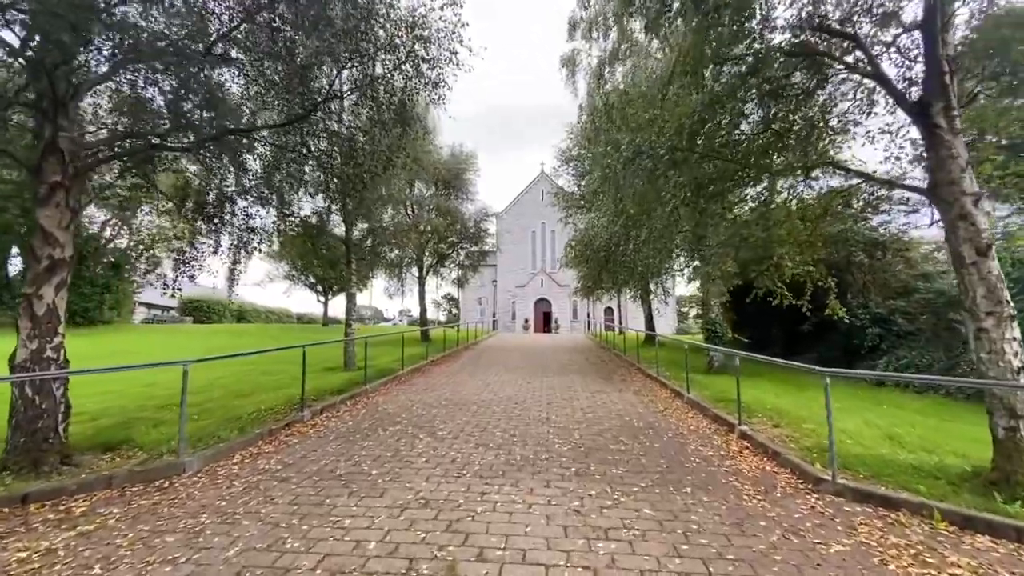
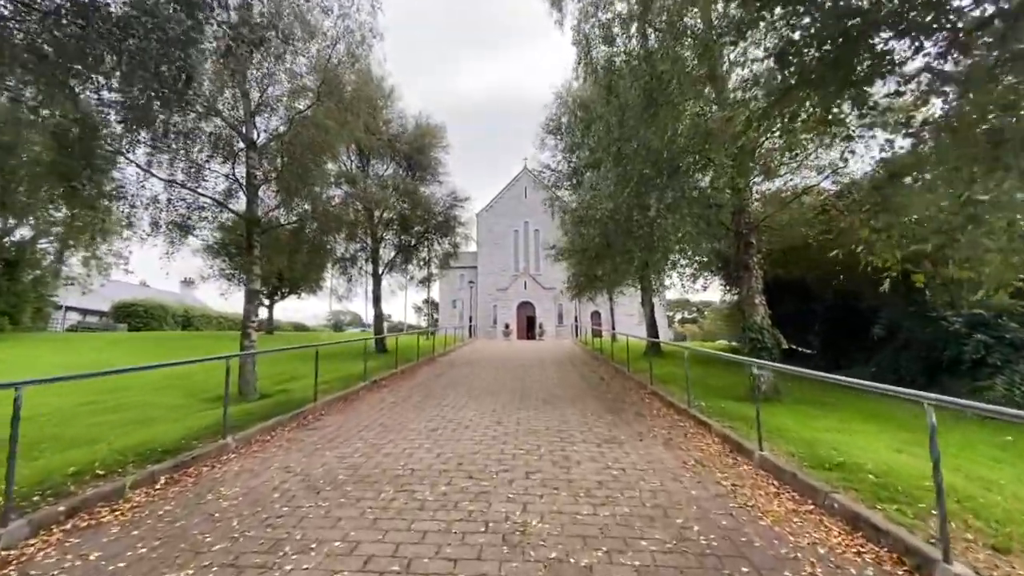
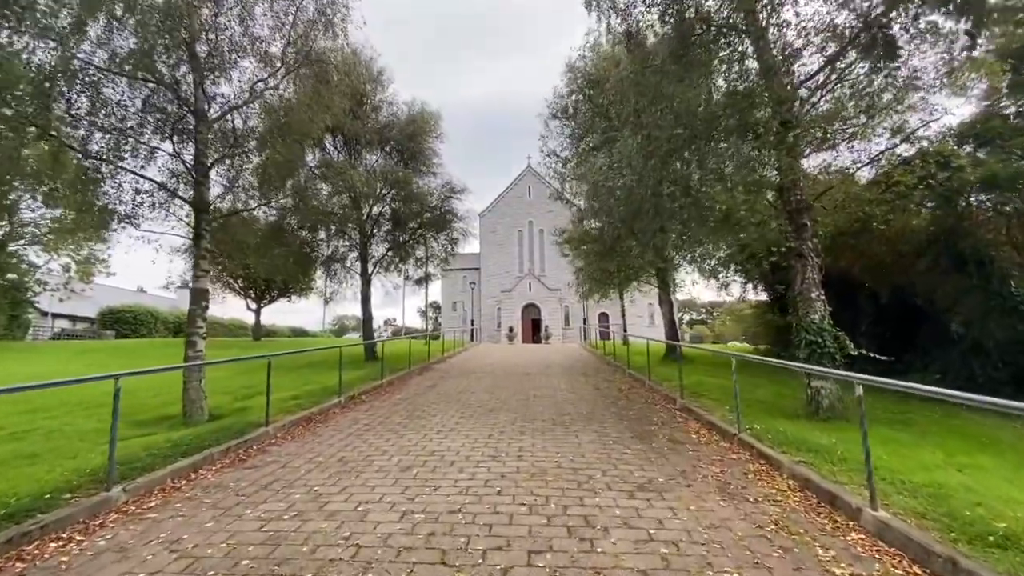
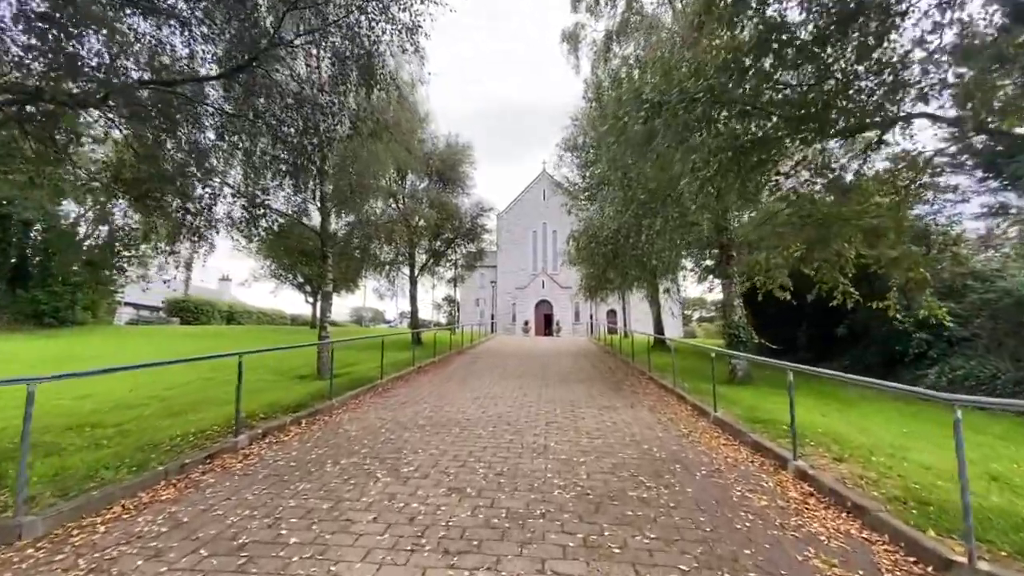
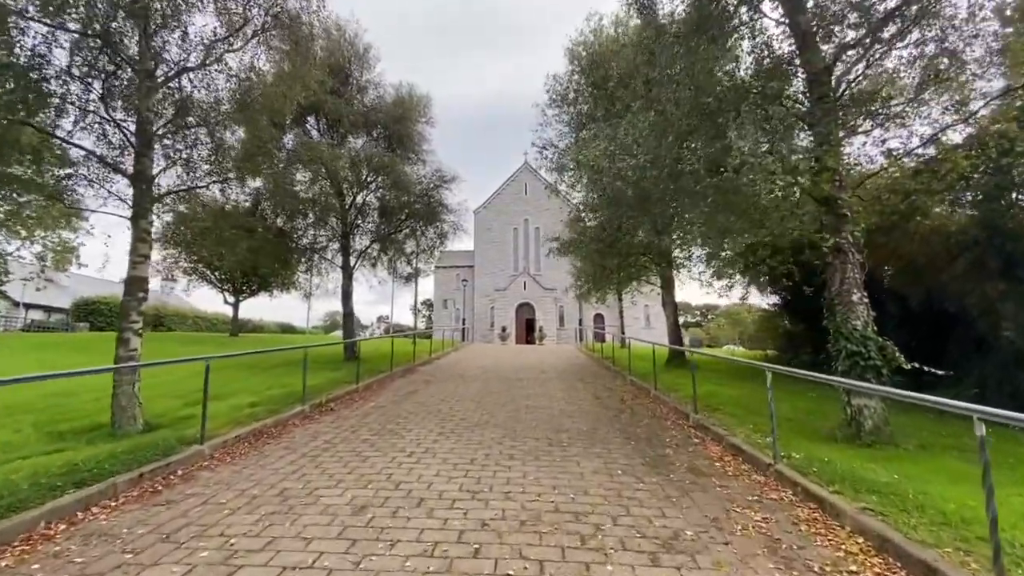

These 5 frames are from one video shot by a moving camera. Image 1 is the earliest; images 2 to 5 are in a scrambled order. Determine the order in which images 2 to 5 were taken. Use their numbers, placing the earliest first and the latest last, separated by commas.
4, 2, 3, 5
